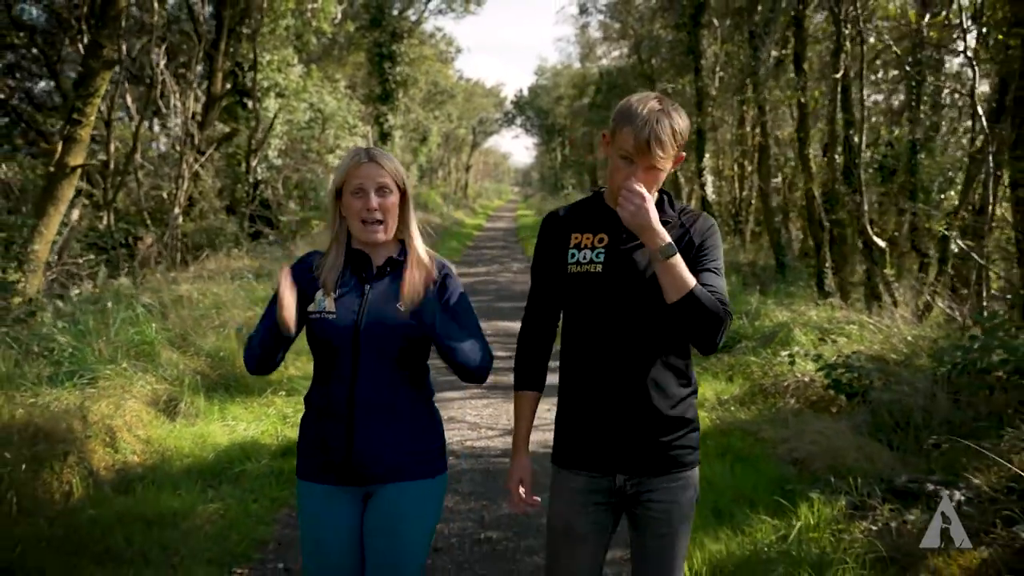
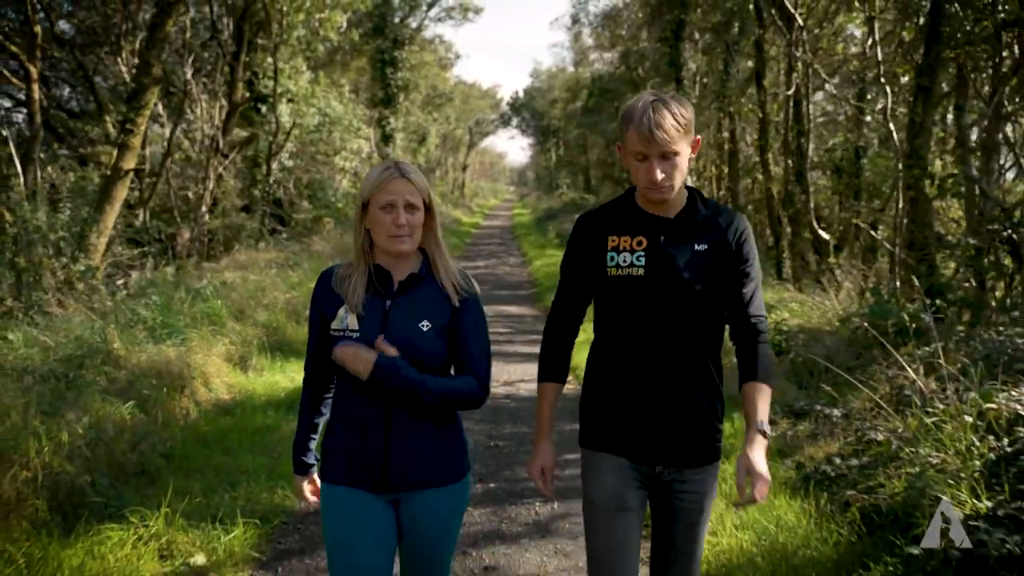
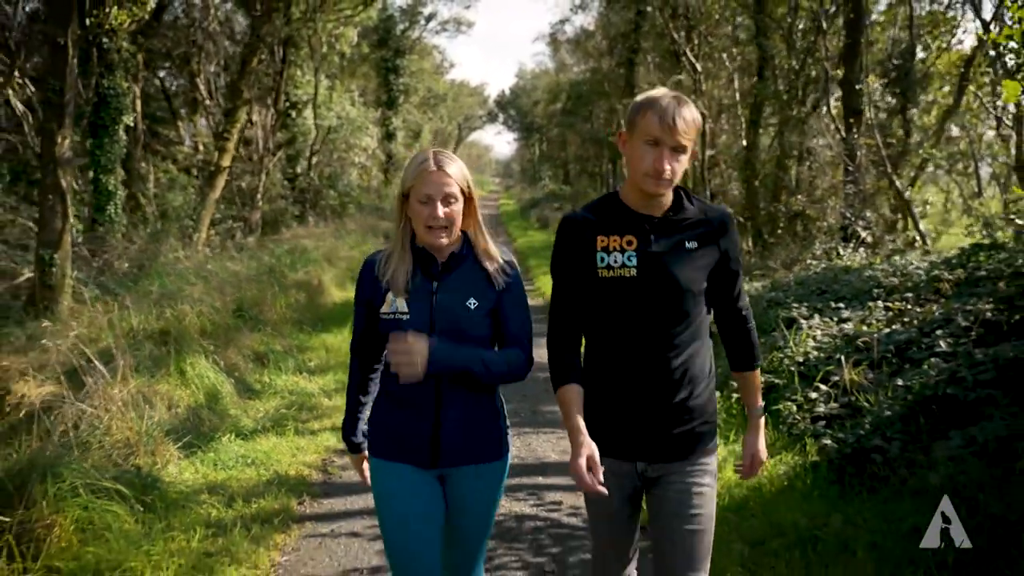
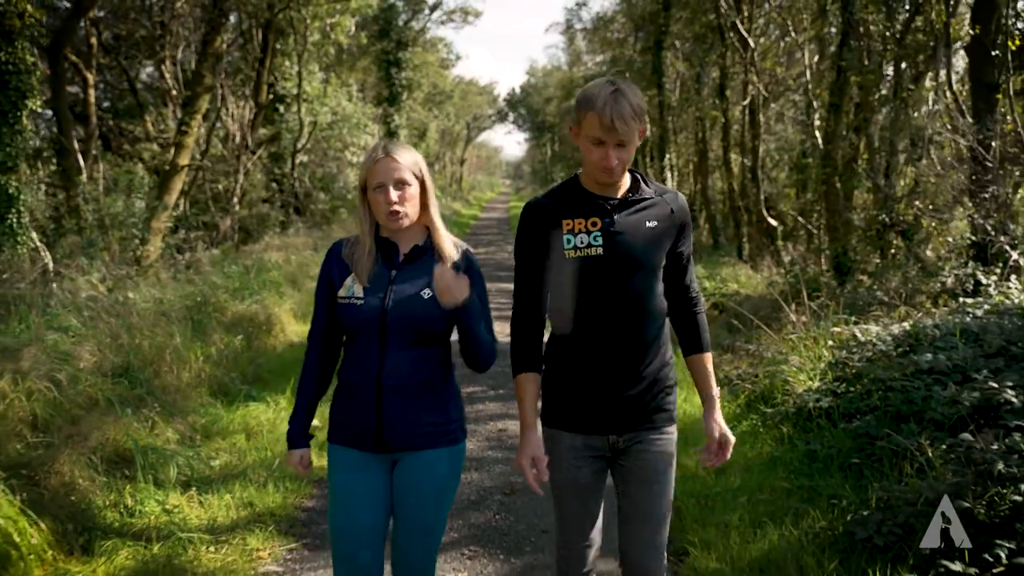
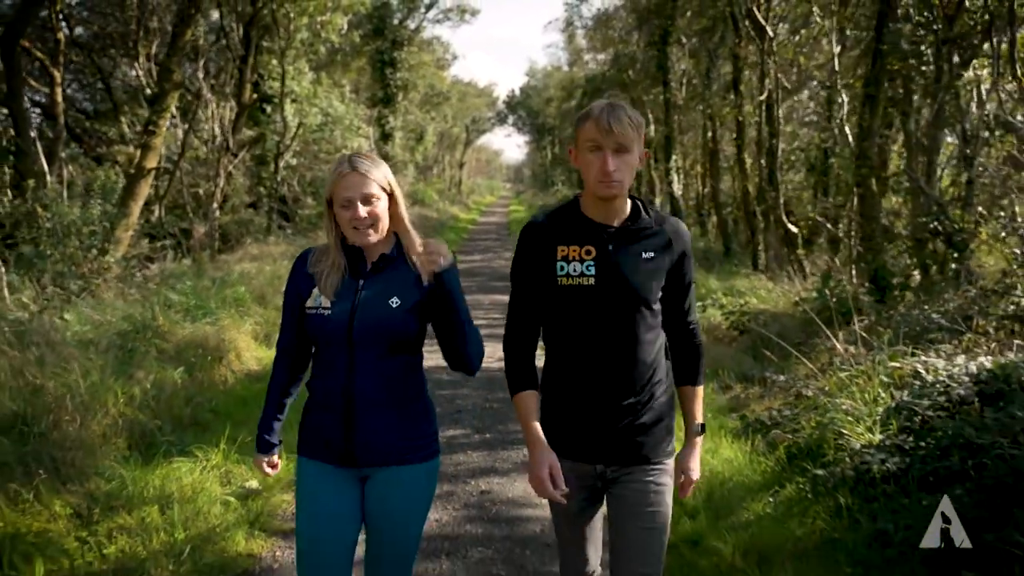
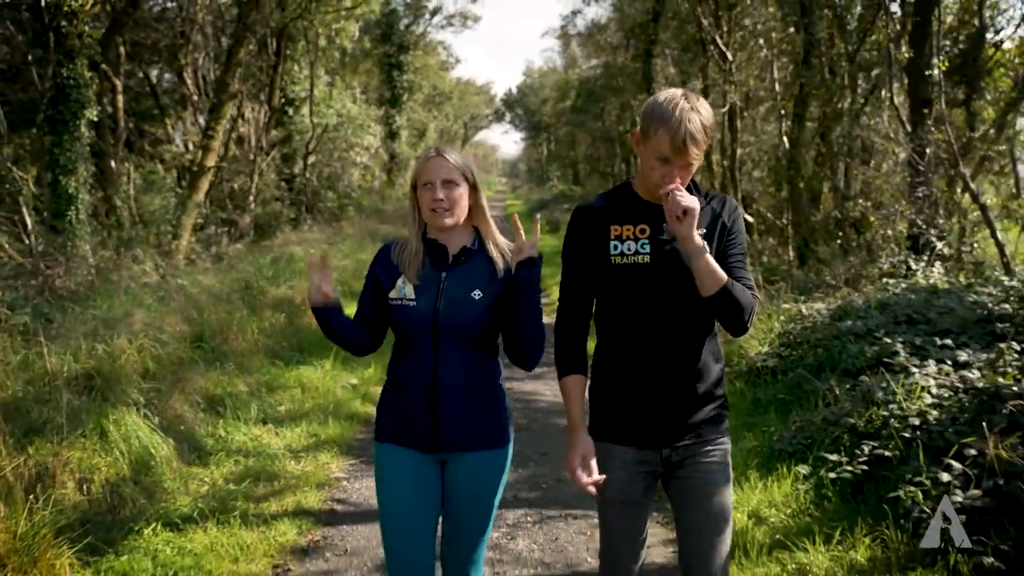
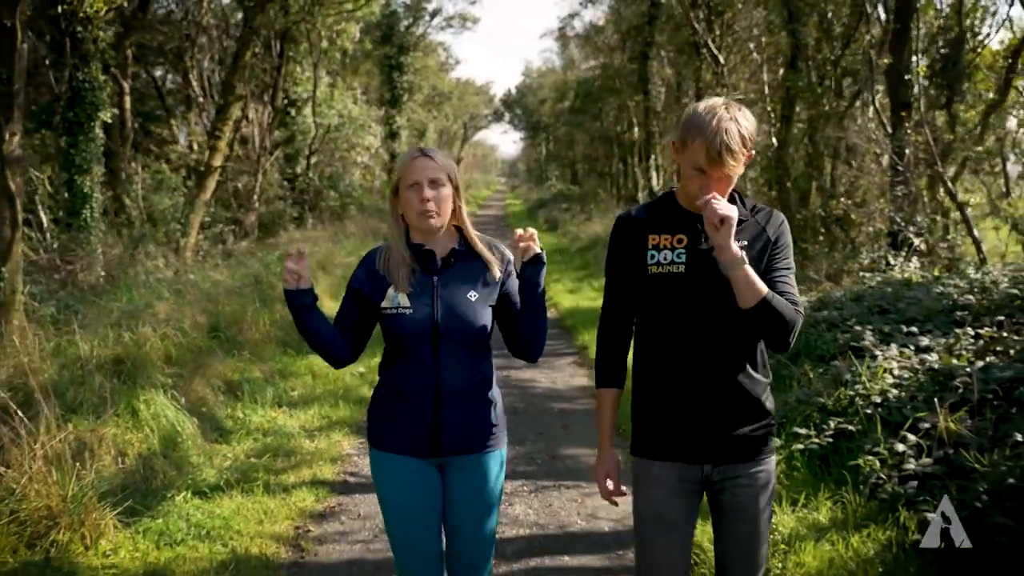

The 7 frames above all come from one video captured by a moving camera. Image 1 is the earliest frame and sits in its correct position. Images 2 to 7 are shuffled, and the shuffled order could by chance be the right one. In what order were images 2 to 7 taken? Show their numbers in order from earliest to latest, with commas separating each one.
2, 5, 4, 6, 7, 3
